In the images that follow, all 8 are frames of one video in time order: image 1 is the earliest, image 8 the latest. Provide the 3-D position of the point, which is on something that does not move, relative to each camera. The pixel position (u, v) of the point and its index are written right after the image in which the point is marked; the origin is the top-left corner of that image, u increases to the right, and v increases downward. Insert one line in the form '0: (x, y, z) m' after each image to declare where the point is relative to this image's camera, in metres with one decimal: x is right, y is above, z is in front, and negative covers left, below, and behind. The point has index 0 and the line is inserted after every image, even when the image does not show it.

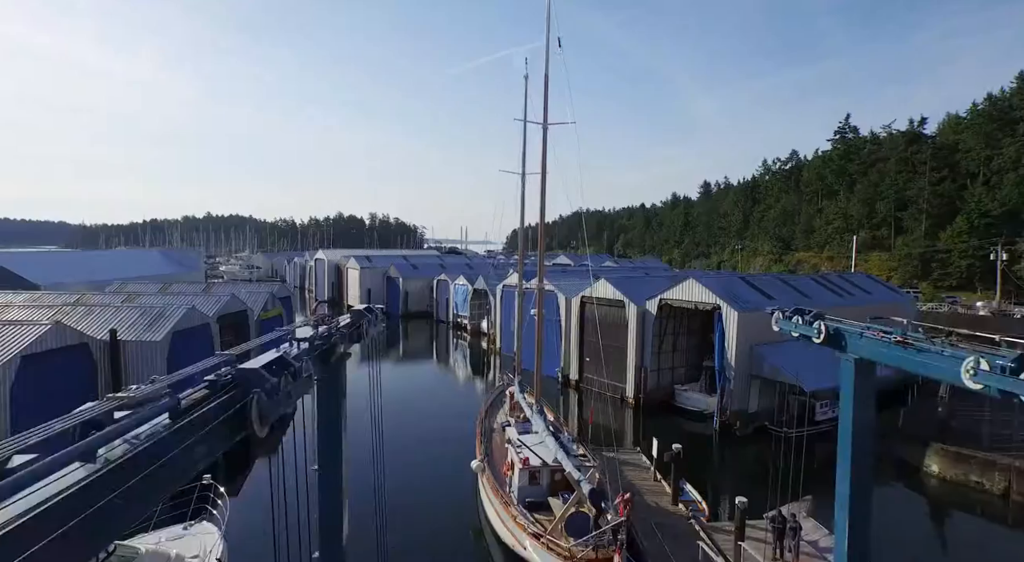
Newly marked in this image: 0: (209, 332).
0: (-4.8, -0.8, +9.5) m
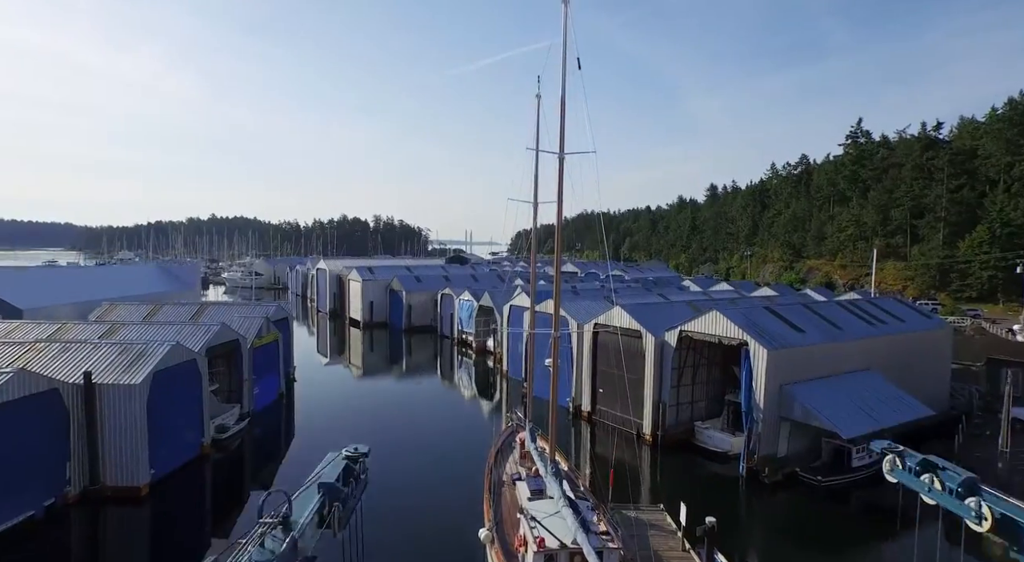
0: (-4.6, -1.3, +8.9) m
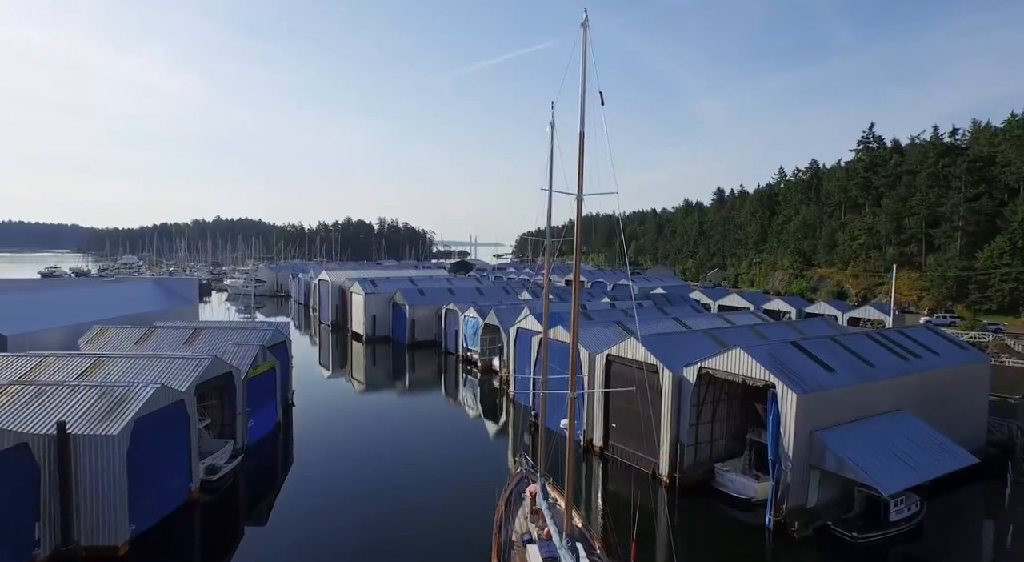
0: (-4.5, -1.7, +8.3) m
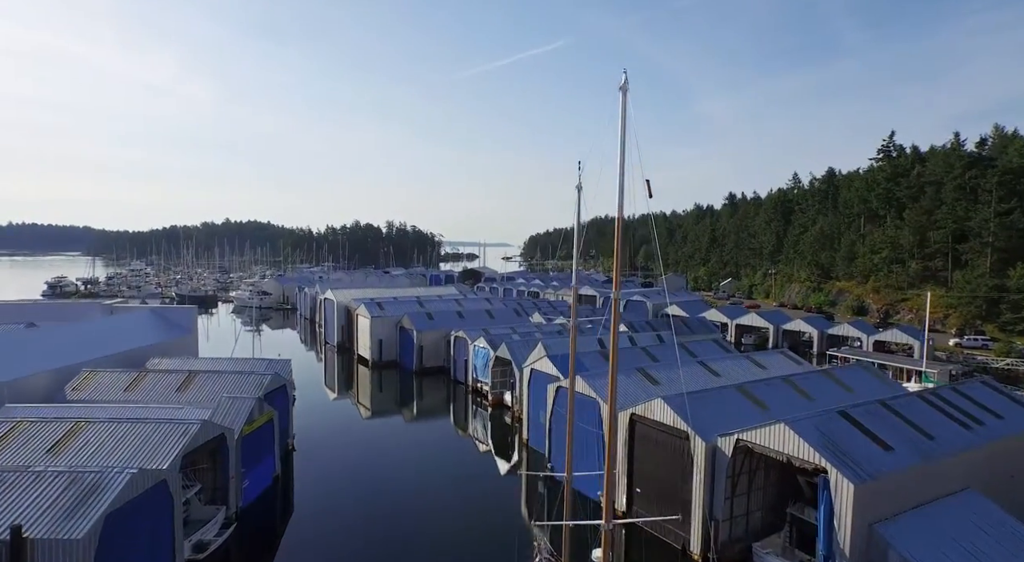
0: (-4.3, -2.6, +7.5) m
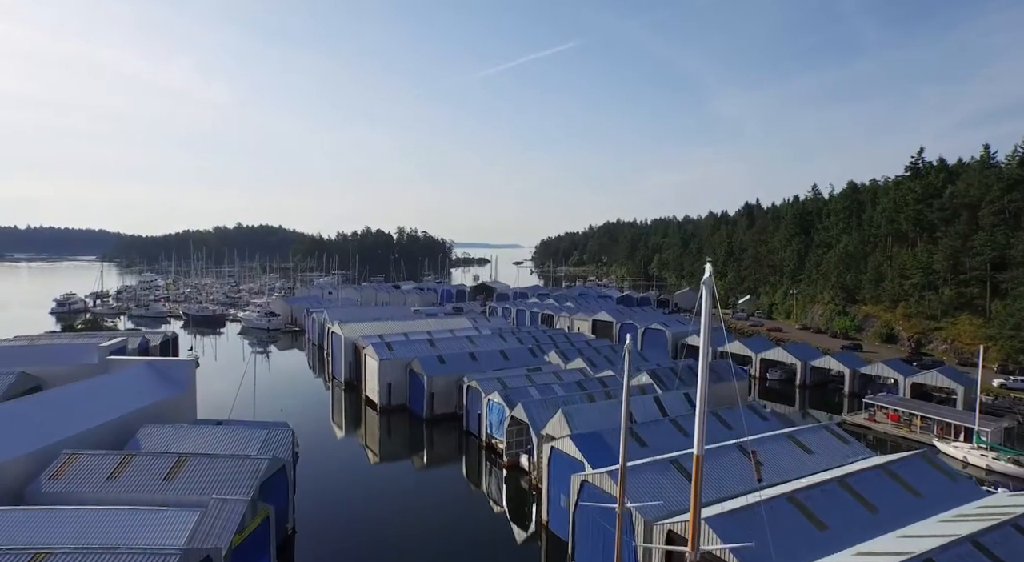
0: (-4.0, -4.0, +6.5) m
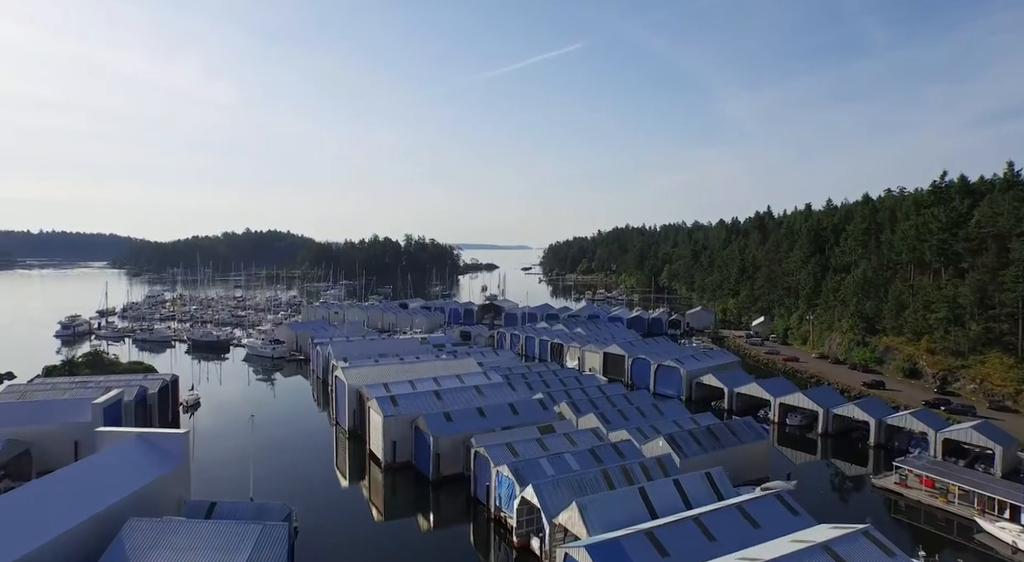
0: (-3.9, -5.7, +5.6) m
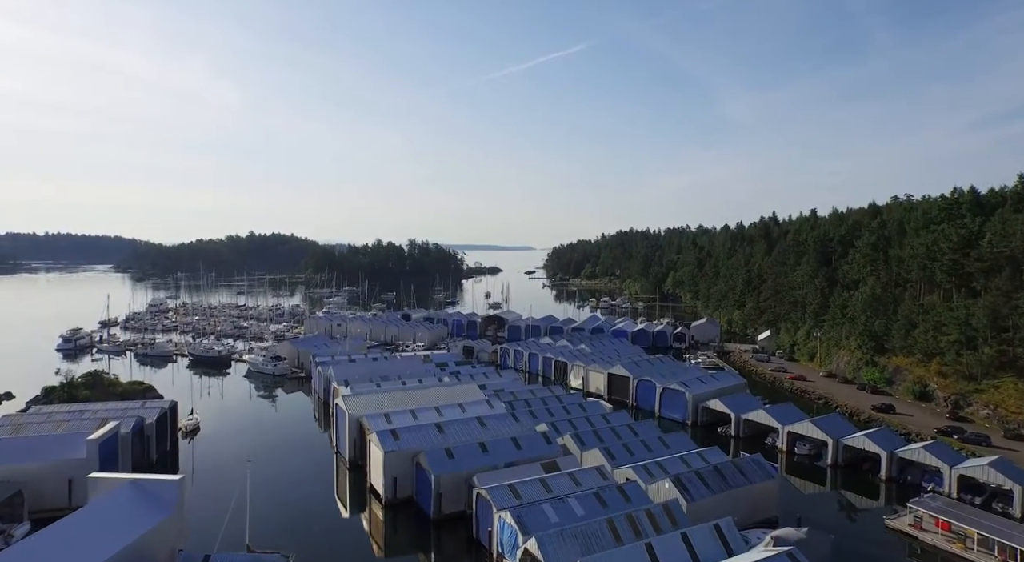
0: (-3.9, -6.8, +5.2) m
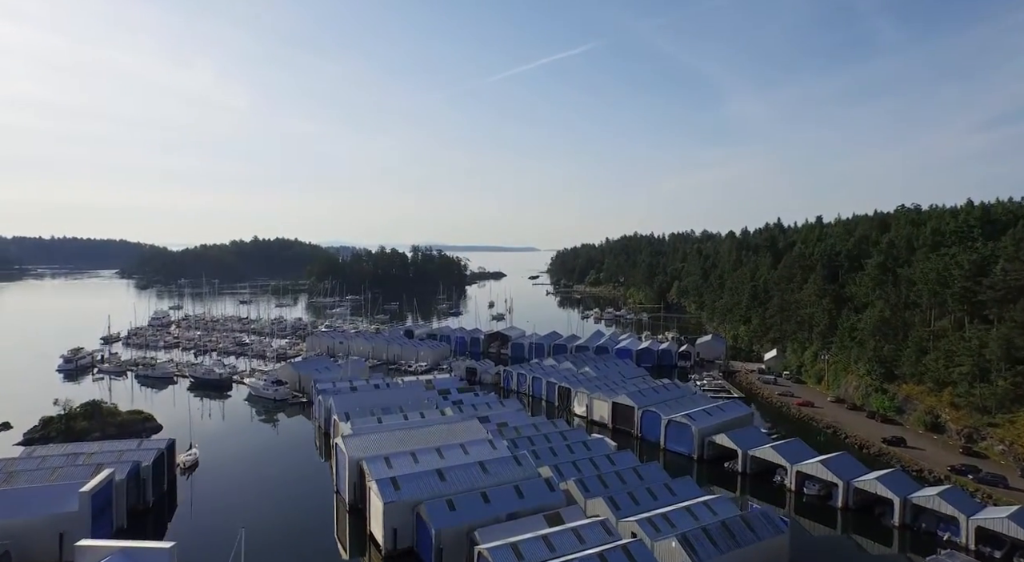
0: (-3.9, -8.2, +4.7) m
